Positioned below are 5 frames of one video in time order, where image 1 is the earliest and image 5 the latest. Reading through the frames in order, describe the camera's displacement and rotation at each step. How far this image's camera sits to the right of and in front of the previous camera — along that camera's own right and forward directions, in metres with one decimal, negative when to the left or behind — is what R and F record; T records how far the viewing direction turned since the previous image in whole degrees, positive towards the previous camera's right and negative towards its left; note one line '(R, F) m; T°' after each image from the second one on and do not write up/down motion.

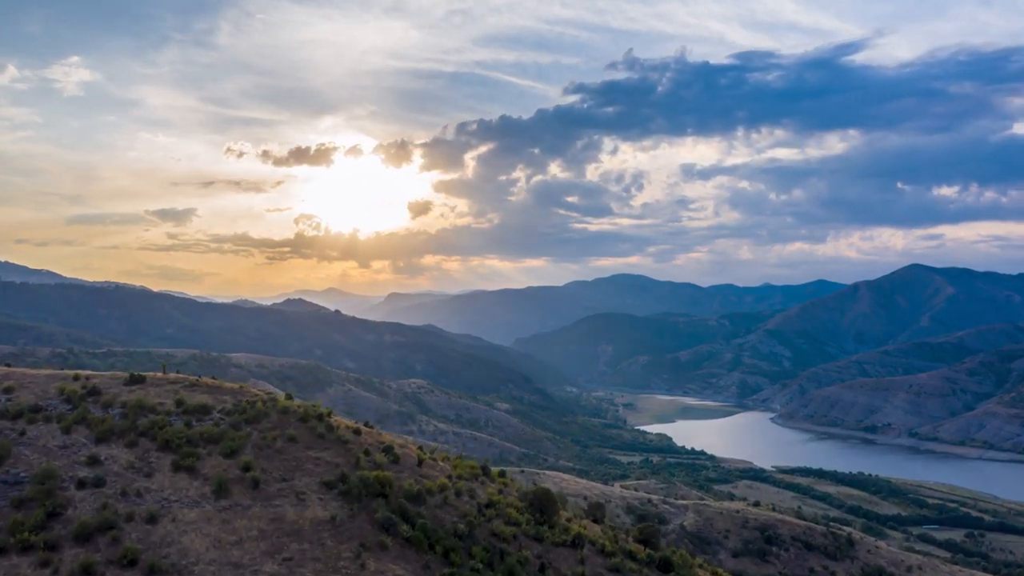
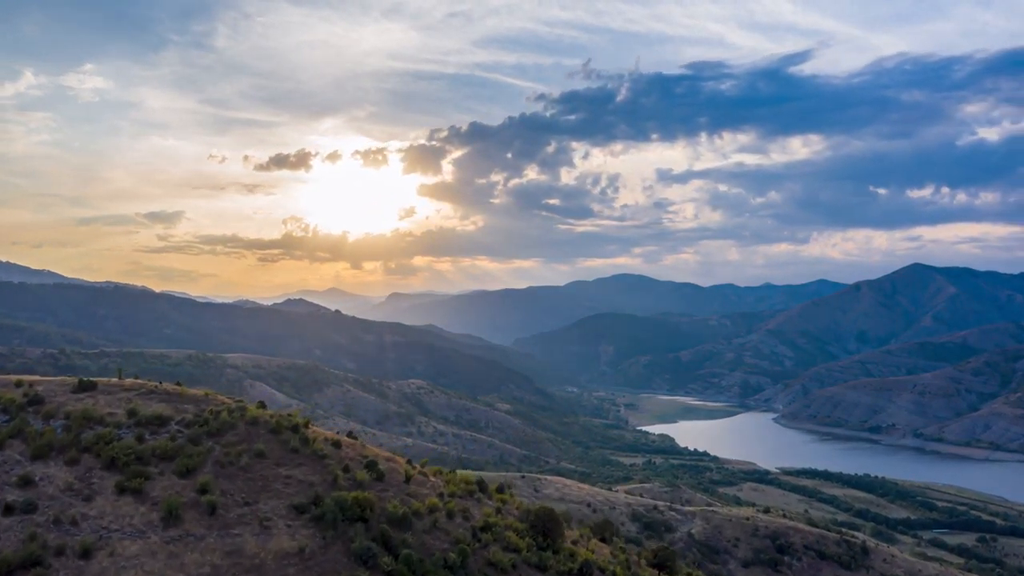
(0.0, +1.5) m; 0°
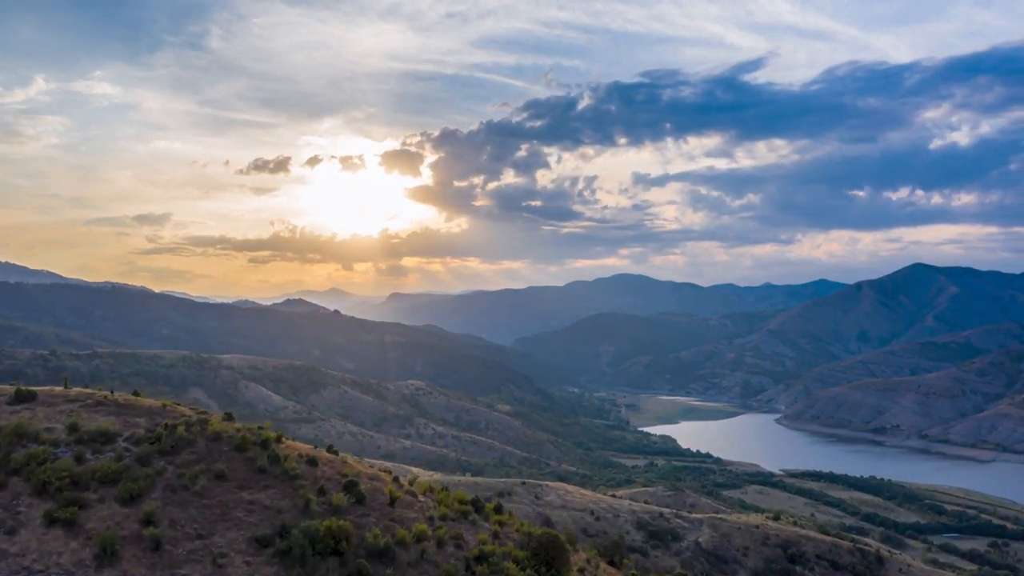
(0.0, +1.4) m; 0°
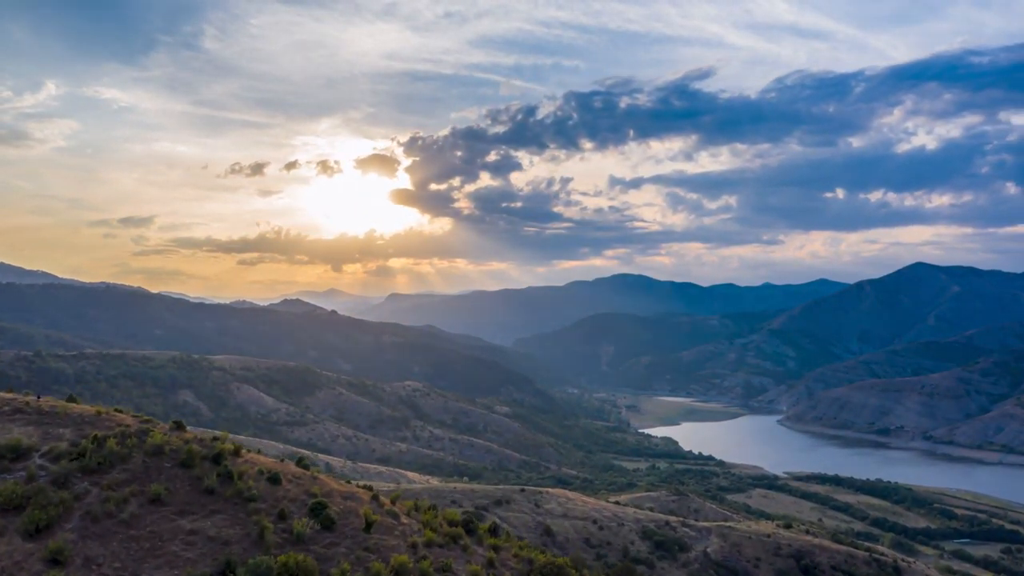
(0.0, +1.6) m; 0°
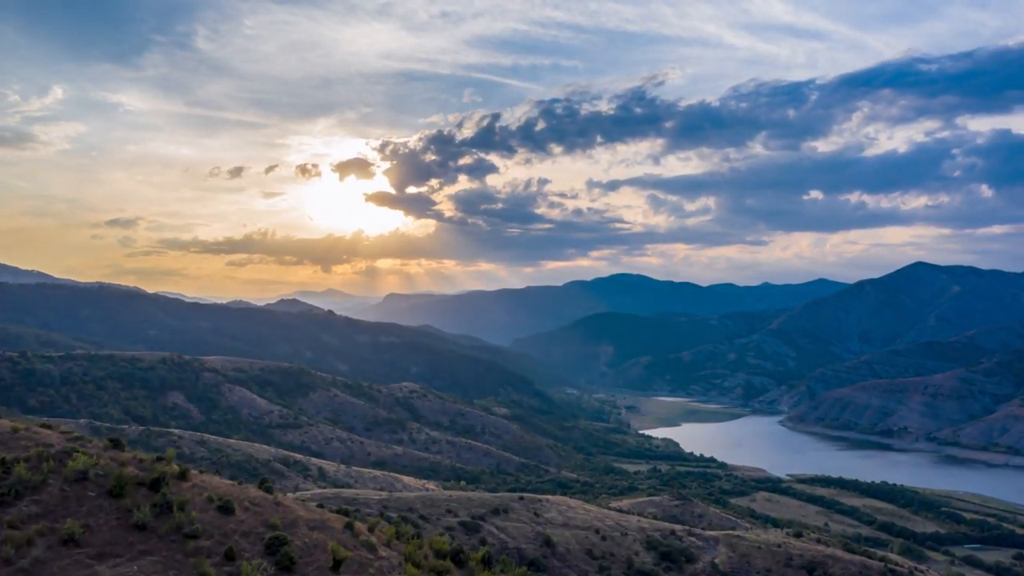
(0.0, +1.5) m; 0°
